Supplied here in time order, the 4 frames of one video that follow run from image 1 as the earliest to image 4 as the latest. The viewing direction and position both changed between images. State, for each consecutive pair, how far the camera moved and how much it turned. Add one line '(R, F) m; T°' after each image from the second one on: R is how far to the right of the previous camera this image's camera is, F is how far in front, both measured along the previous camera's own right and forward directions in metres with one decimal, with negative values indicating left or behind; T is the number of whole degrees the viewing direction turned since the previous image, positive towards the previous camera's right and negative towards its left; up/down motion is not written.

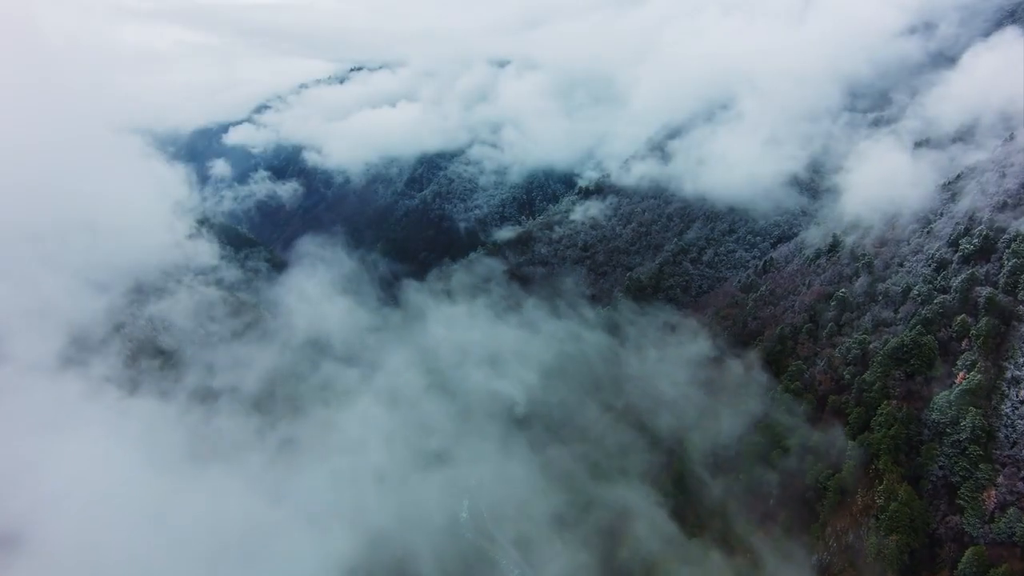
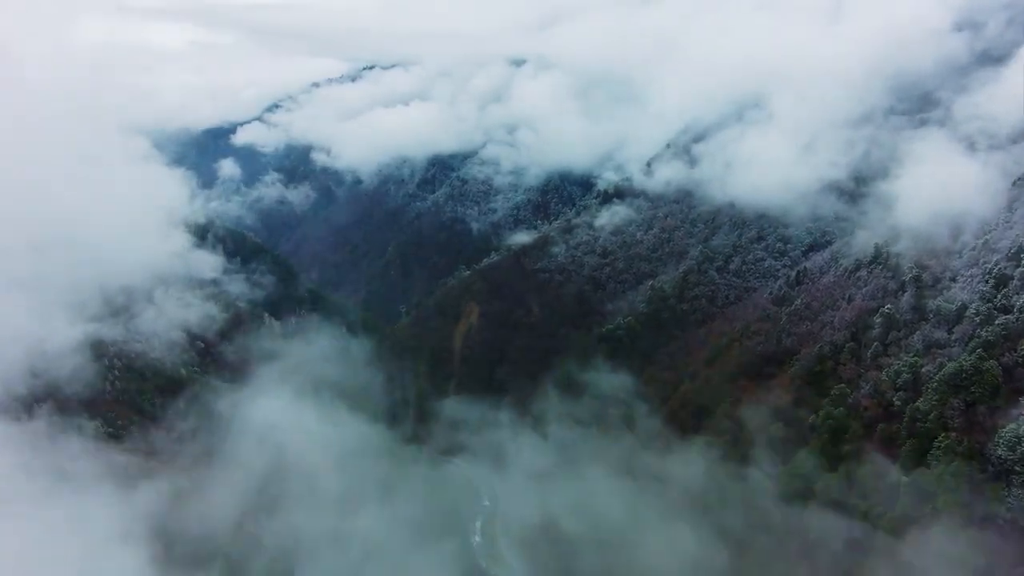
(-0.8, +7.0) m; -1°
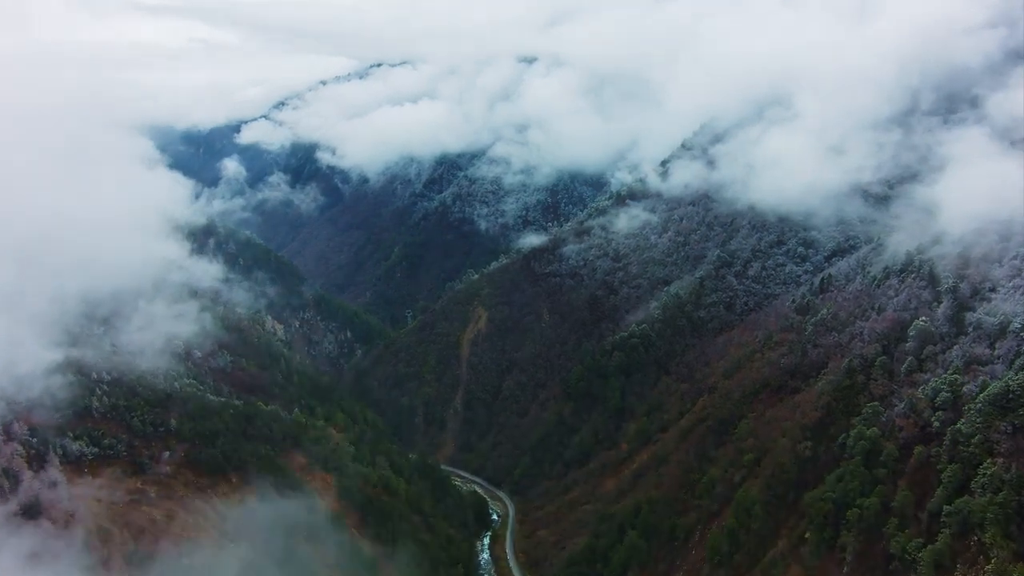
(-0.4, +5.0) m; -1°
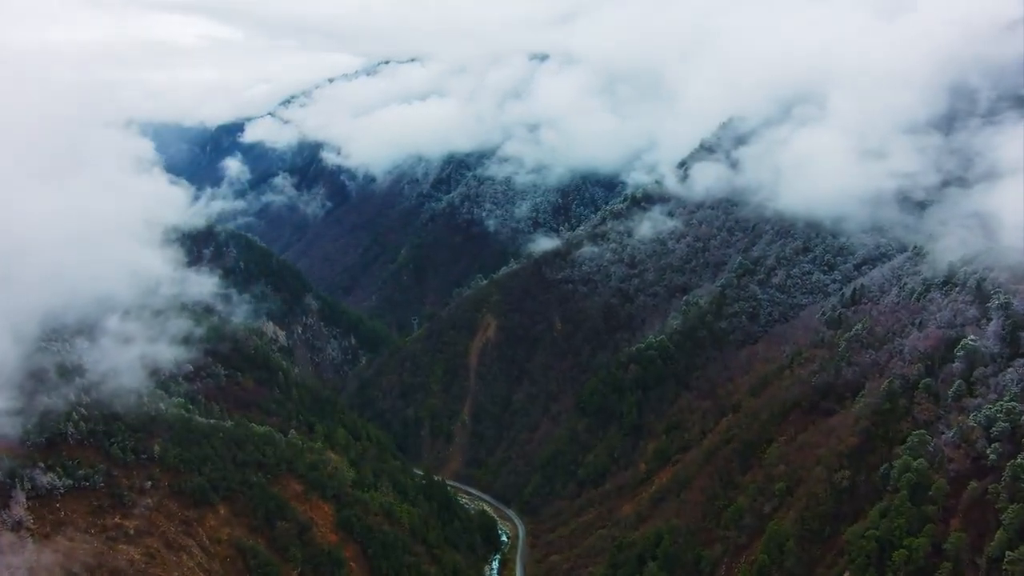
(-0.5, +6.6) m; -1°
